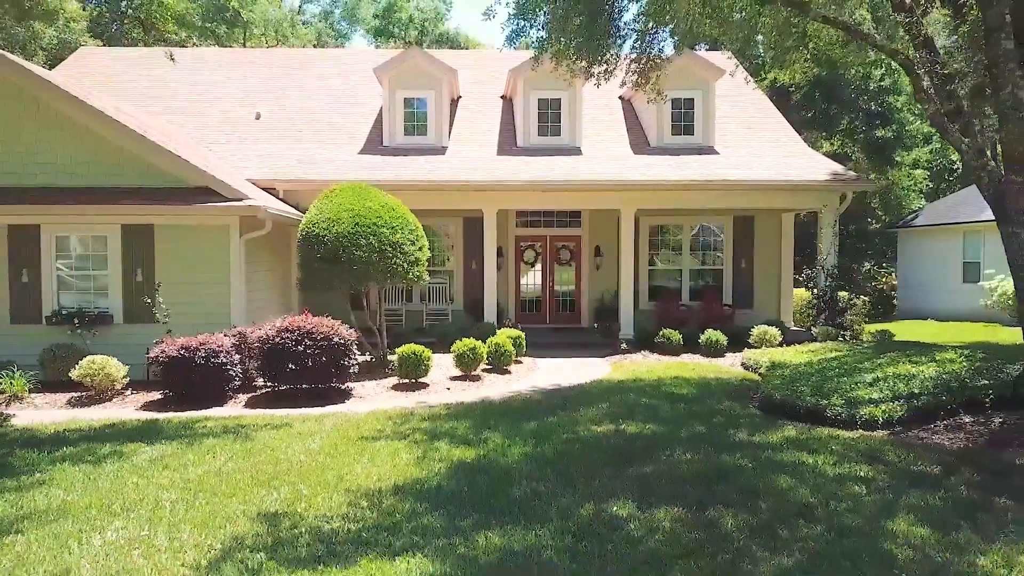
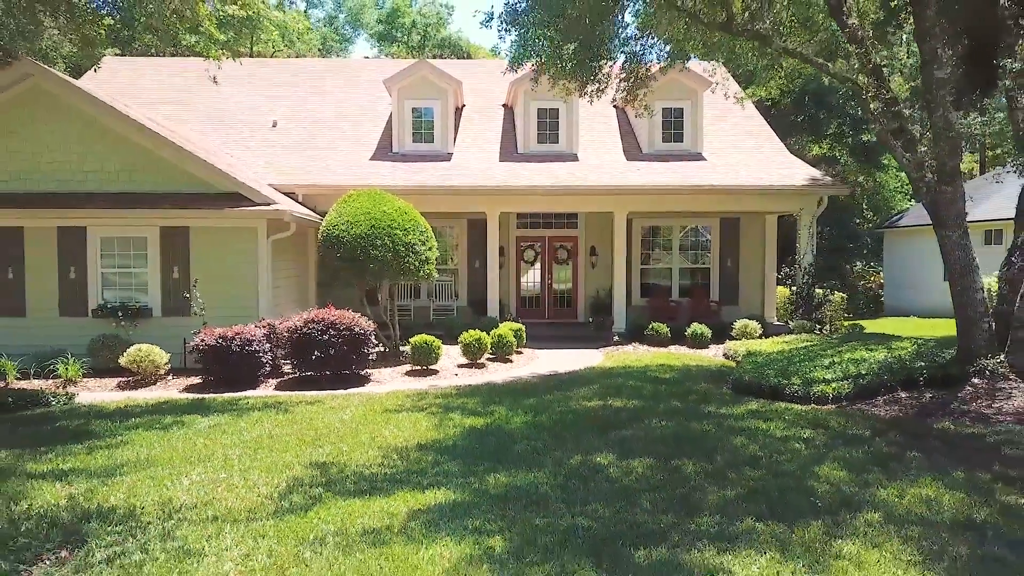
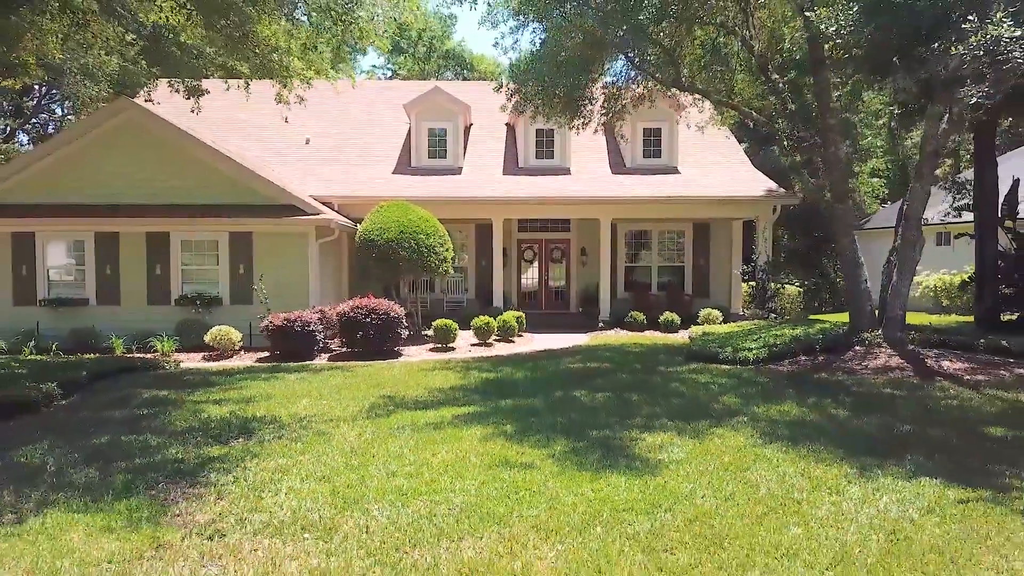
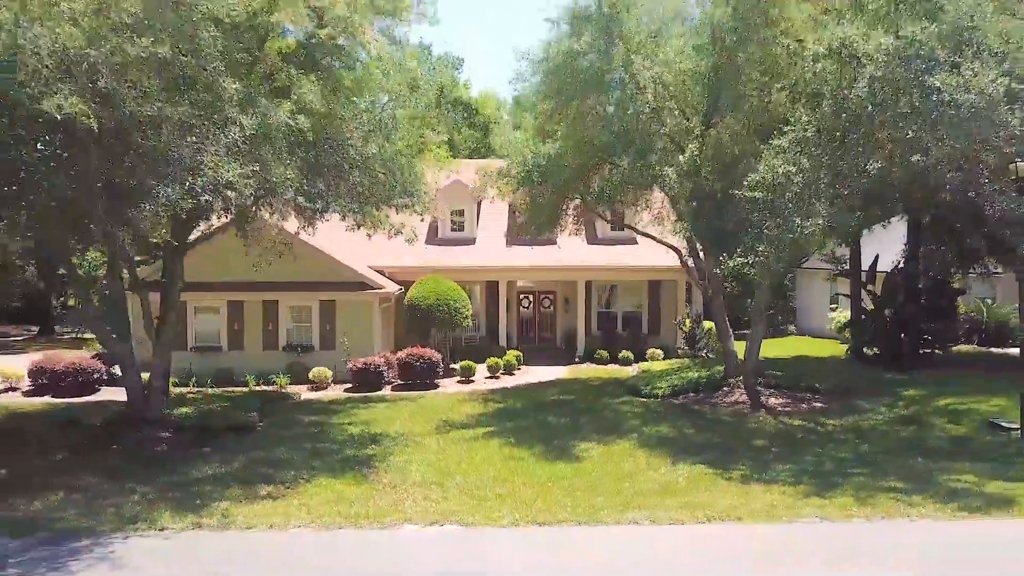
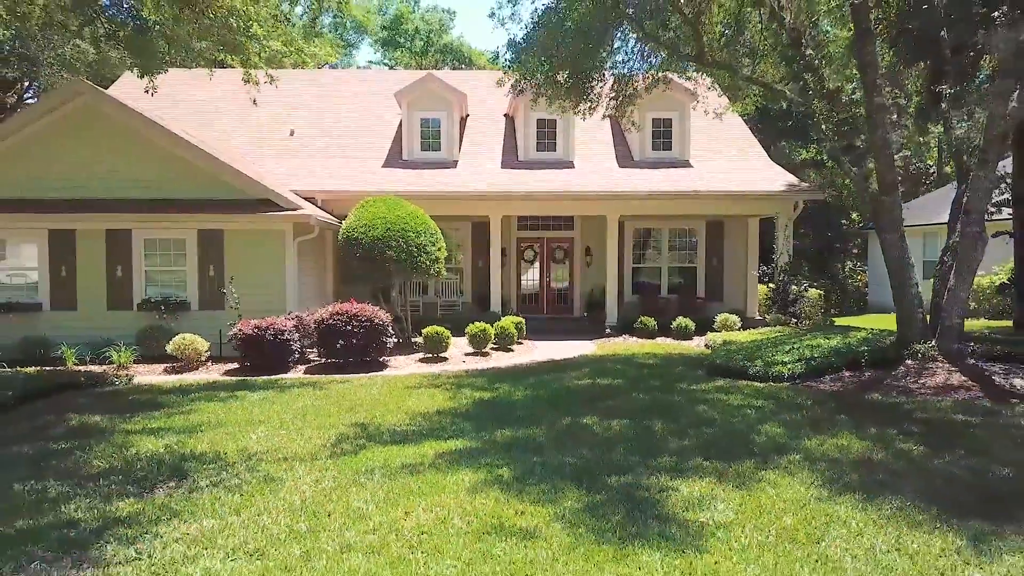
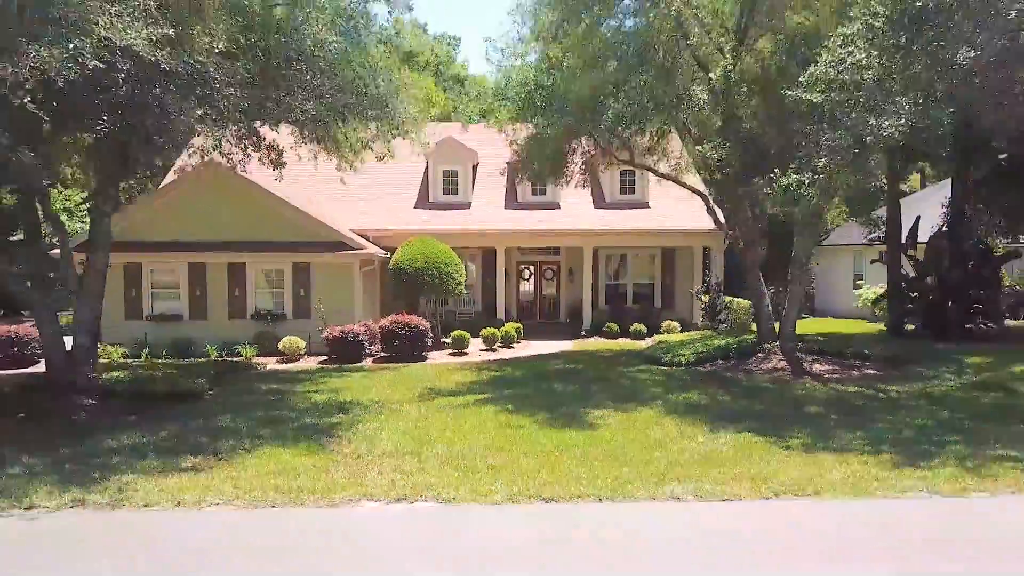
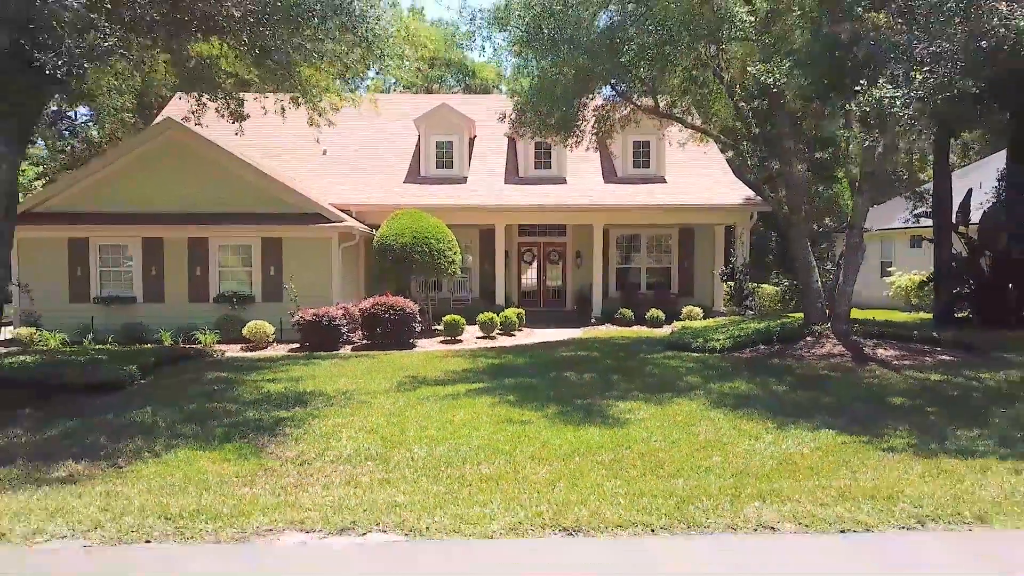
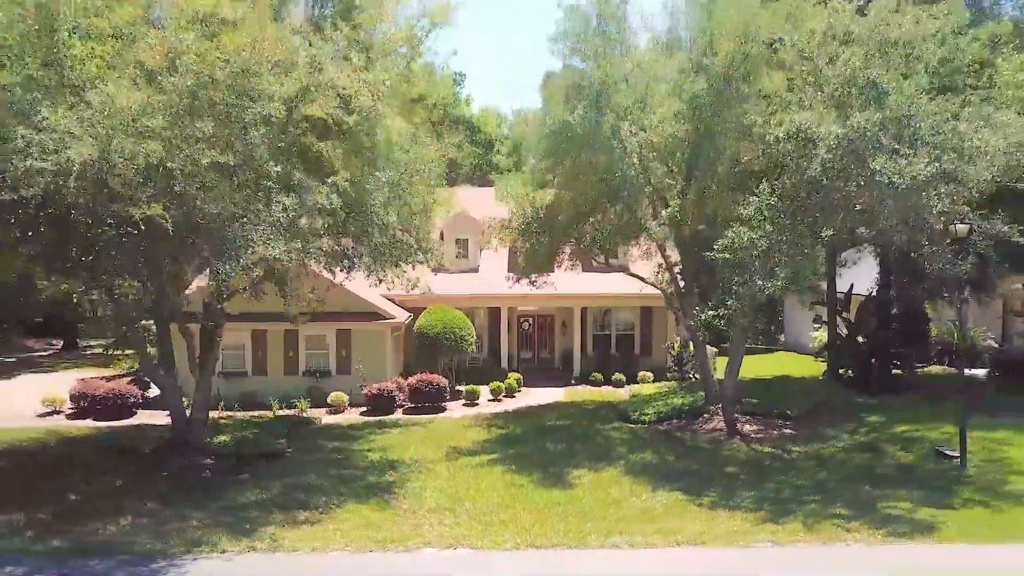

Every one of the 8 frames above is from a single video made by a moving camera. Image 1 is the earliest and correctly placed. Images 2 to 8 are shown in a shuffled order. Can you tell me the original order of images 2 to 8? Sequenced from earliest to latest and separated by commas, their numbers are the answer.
2, 5, 3, 7, 6, 4, 8
